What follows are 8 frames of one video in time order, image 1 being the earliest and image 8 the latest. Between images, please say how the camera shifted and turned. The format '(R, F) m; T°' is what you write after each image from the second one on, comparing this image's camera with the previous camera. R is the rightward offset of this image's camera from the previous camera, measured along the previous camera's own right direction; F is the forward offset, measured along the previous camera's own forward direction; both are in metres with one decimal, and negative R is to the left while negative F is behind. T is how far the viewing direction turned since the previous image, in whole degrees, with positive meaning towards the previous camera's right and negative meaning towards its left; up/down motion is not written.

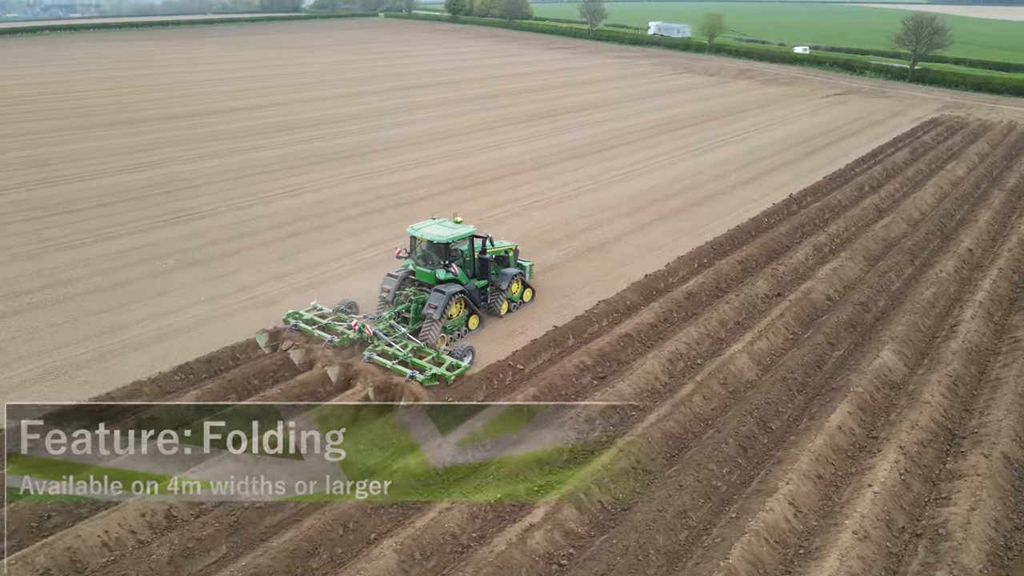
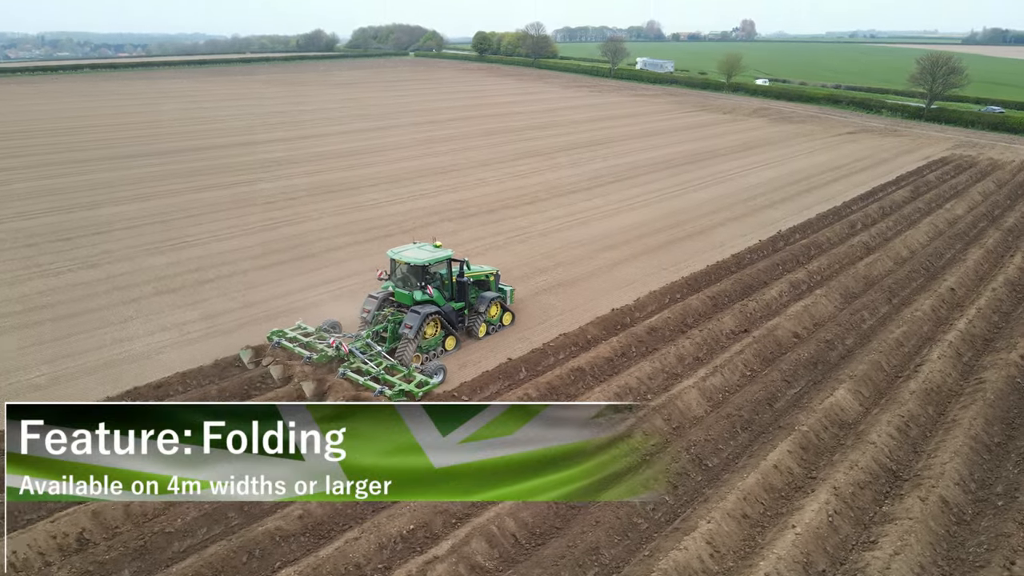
(+1.1, 0.0) m; -2°
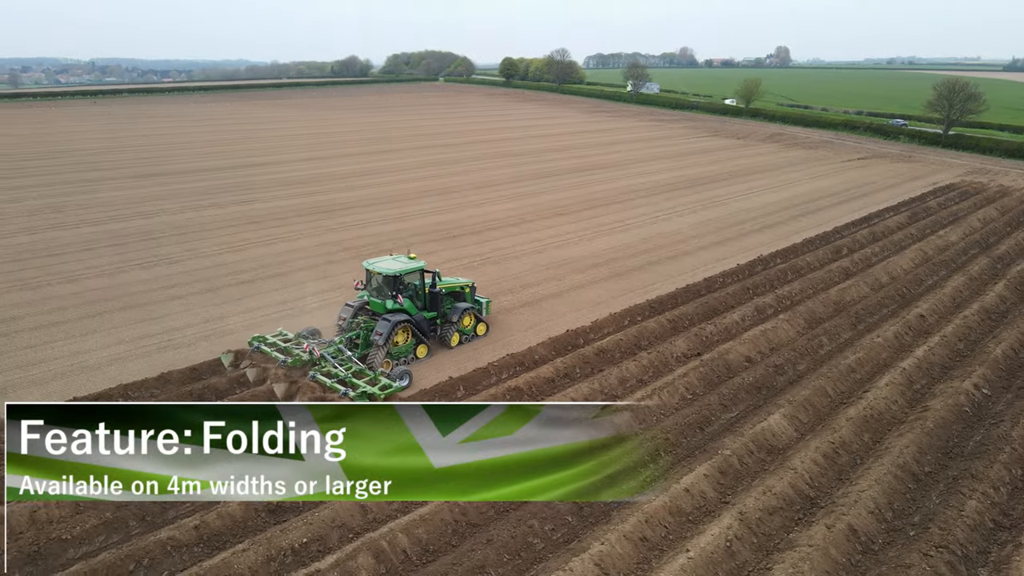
(+1.3, 0.0) m; -2°
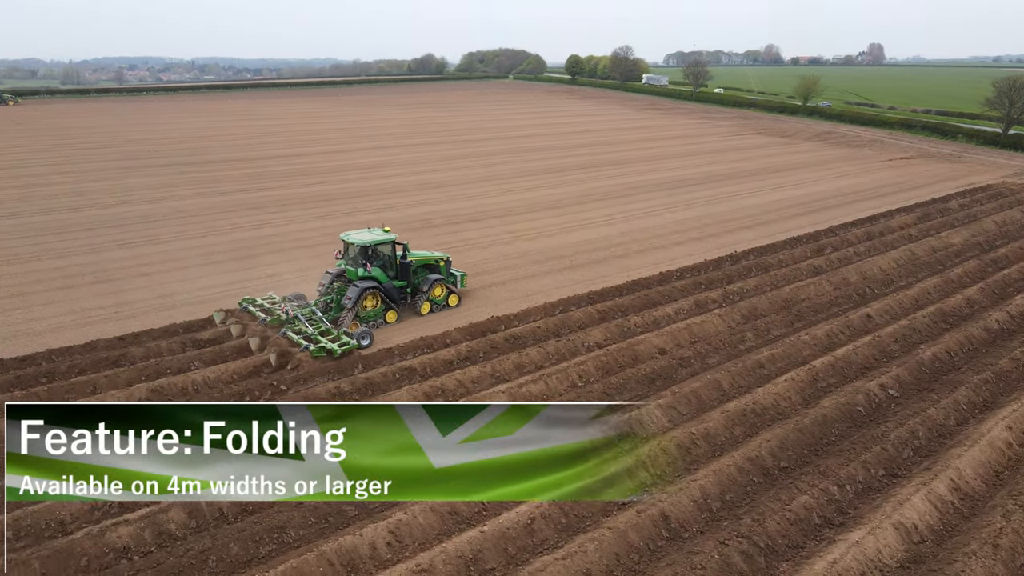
(+2.6, -0.1) m; -6°
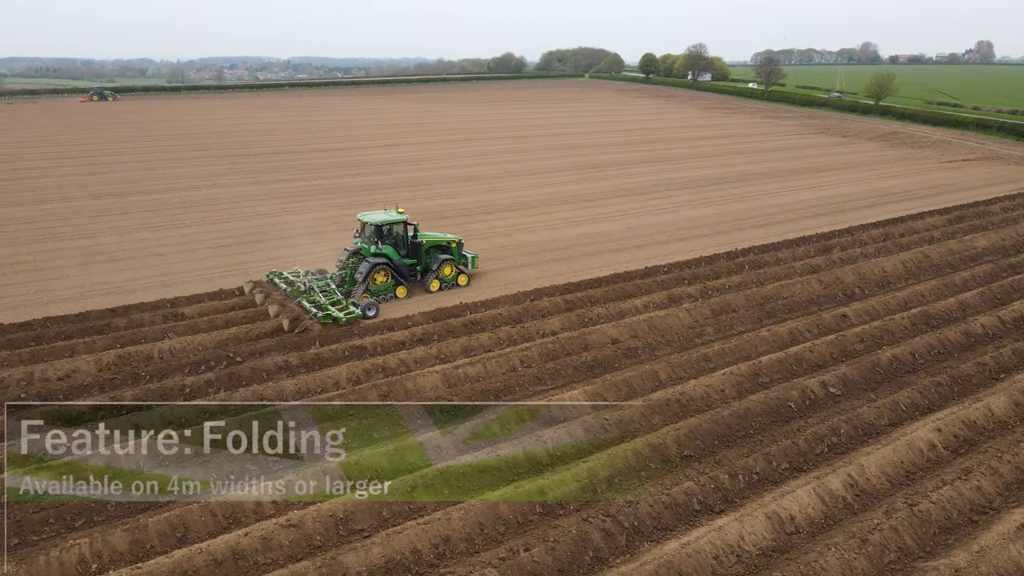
(+1.9, -0.2) m; -6°
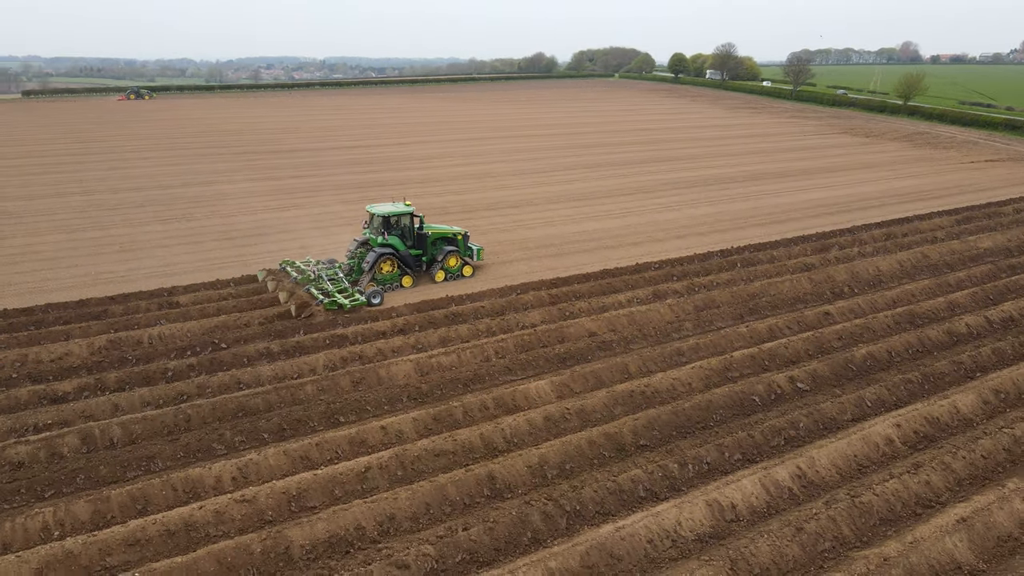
(+0.8, -0.2) m; -2°
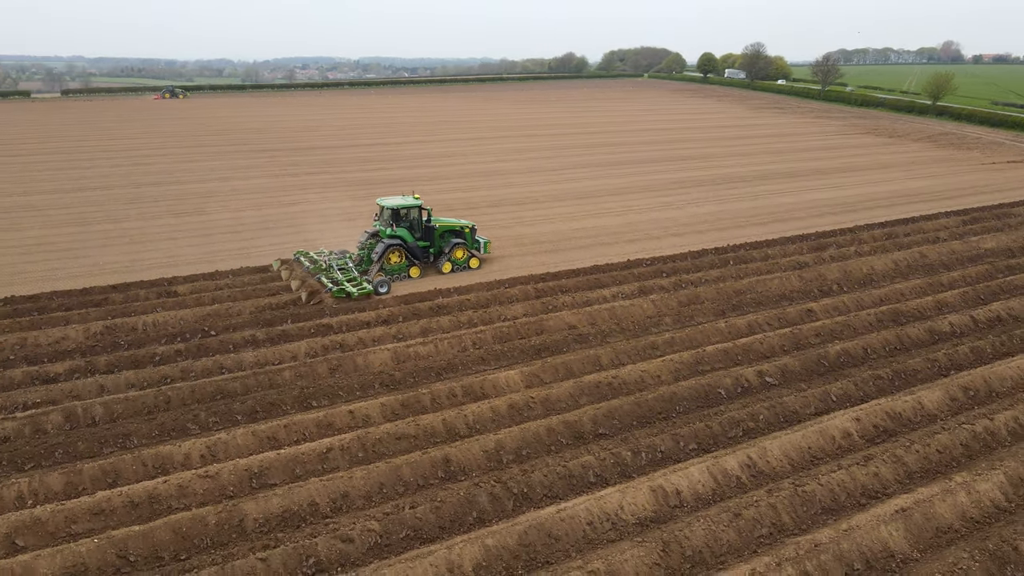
(+0.8, -0.2) m; -2°
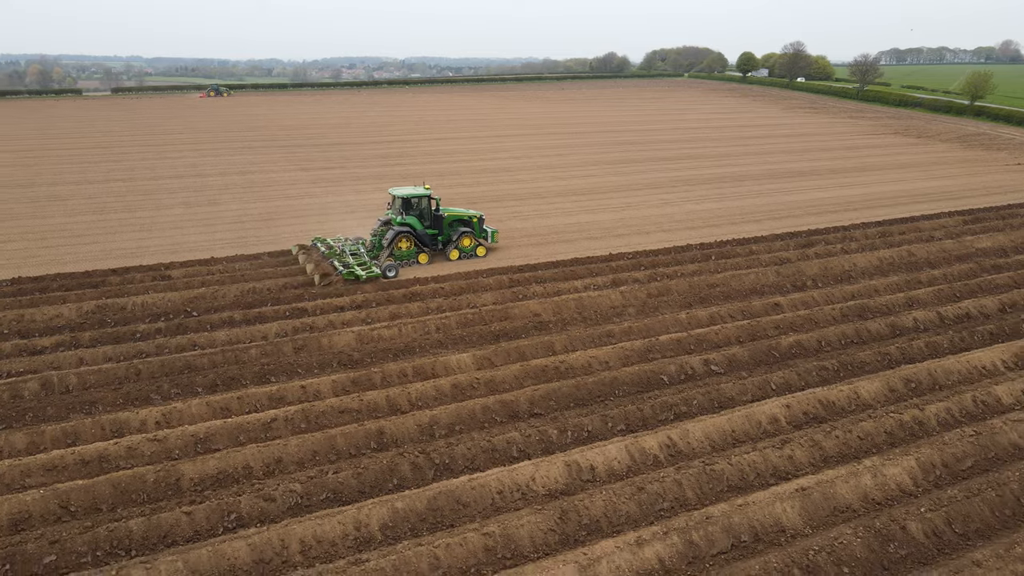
(+1.2, -0.4) m; -3°
